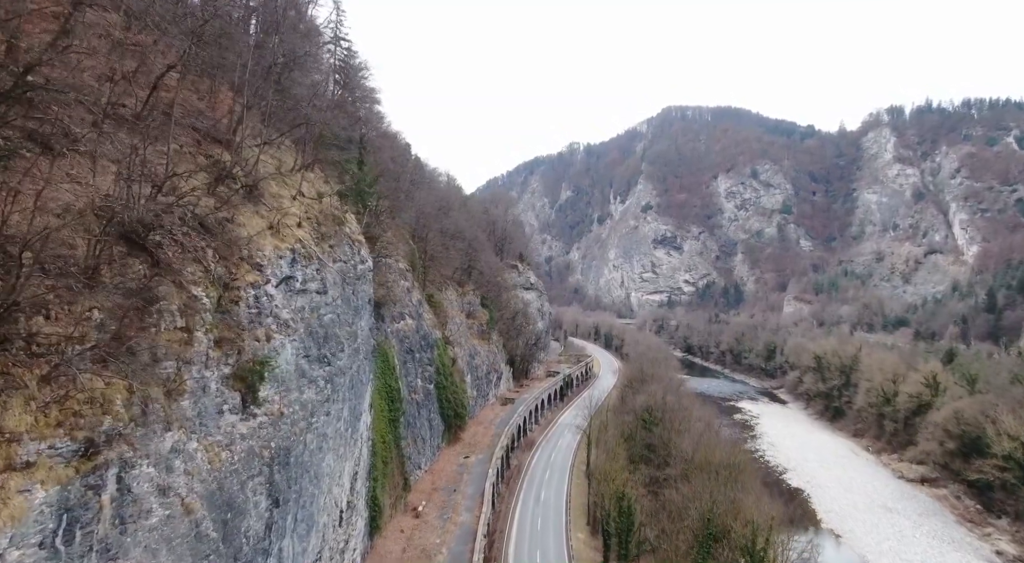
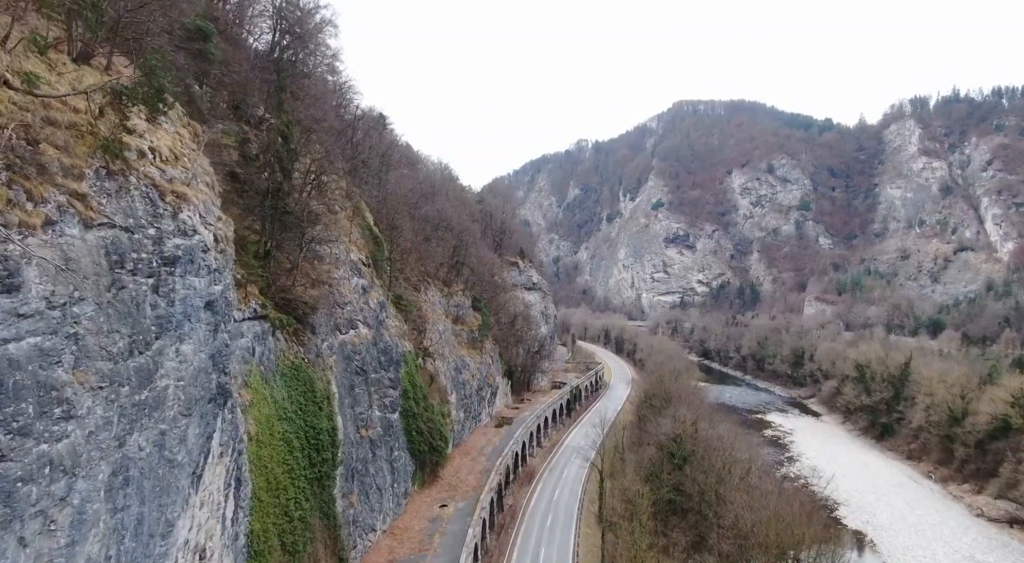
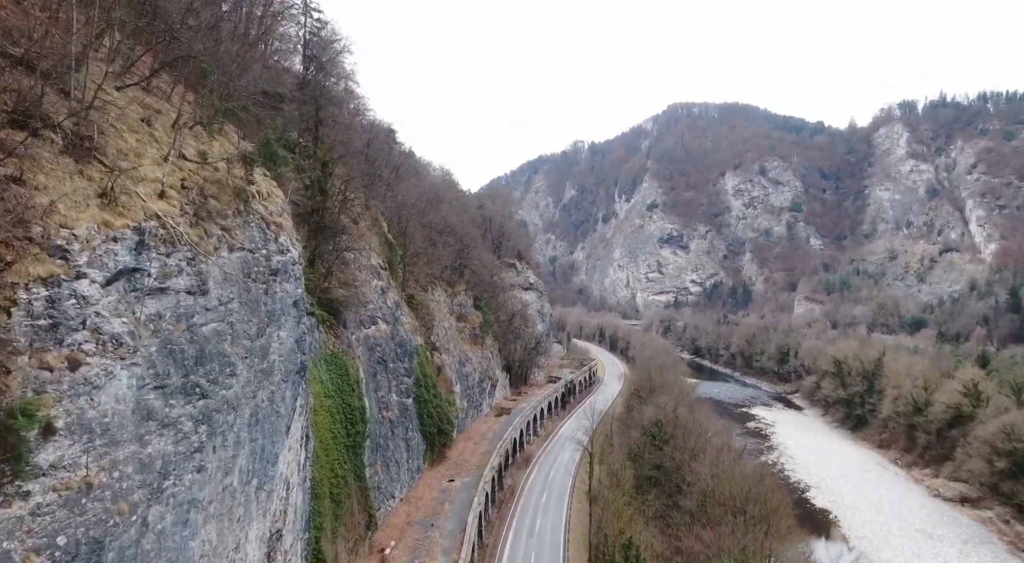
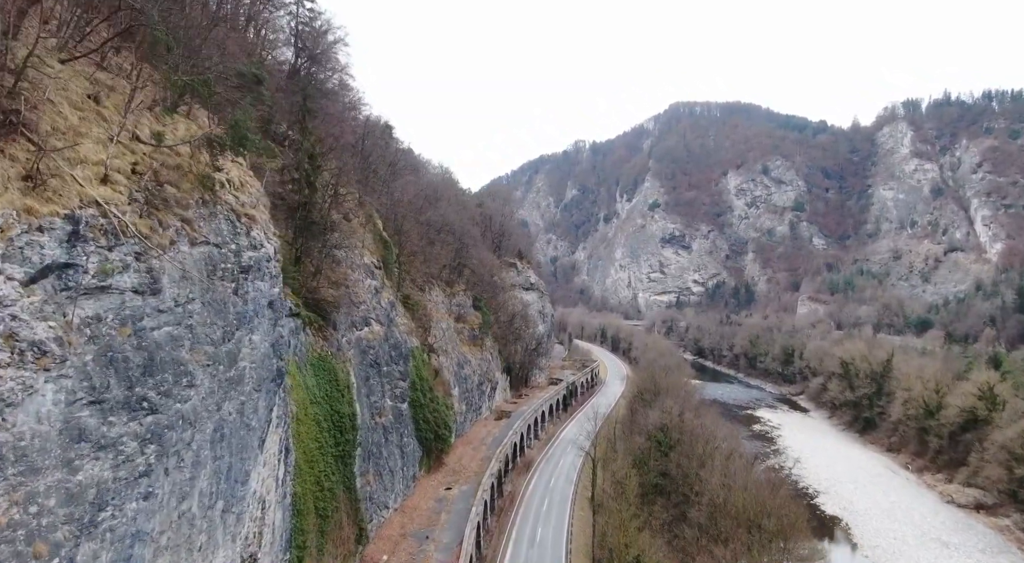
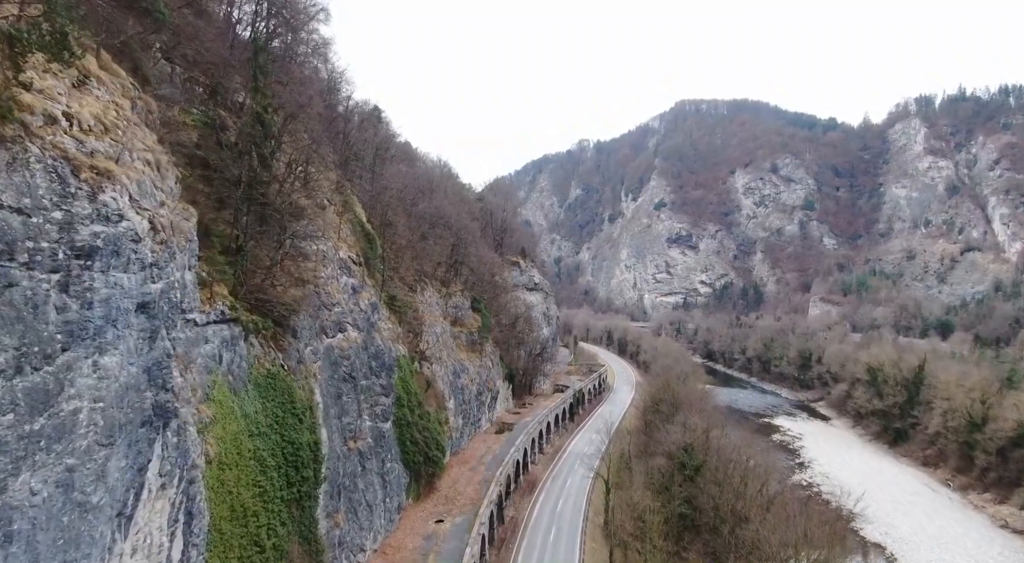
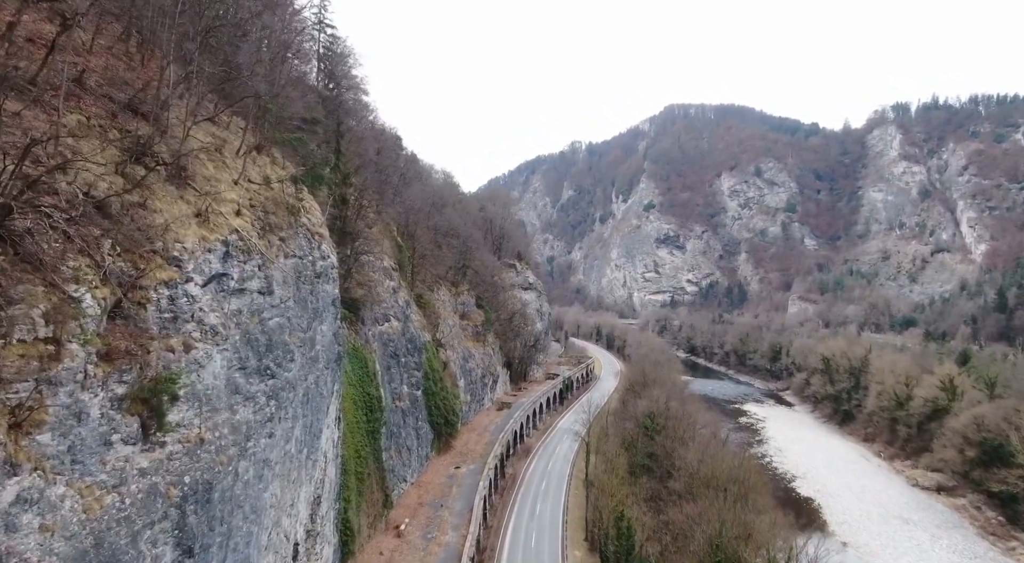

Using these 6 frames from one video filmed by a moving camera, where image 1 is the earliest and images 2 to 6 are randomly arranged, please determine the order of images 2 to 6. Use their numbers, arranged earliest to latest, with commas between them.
6, 3, 4, 2, 5
